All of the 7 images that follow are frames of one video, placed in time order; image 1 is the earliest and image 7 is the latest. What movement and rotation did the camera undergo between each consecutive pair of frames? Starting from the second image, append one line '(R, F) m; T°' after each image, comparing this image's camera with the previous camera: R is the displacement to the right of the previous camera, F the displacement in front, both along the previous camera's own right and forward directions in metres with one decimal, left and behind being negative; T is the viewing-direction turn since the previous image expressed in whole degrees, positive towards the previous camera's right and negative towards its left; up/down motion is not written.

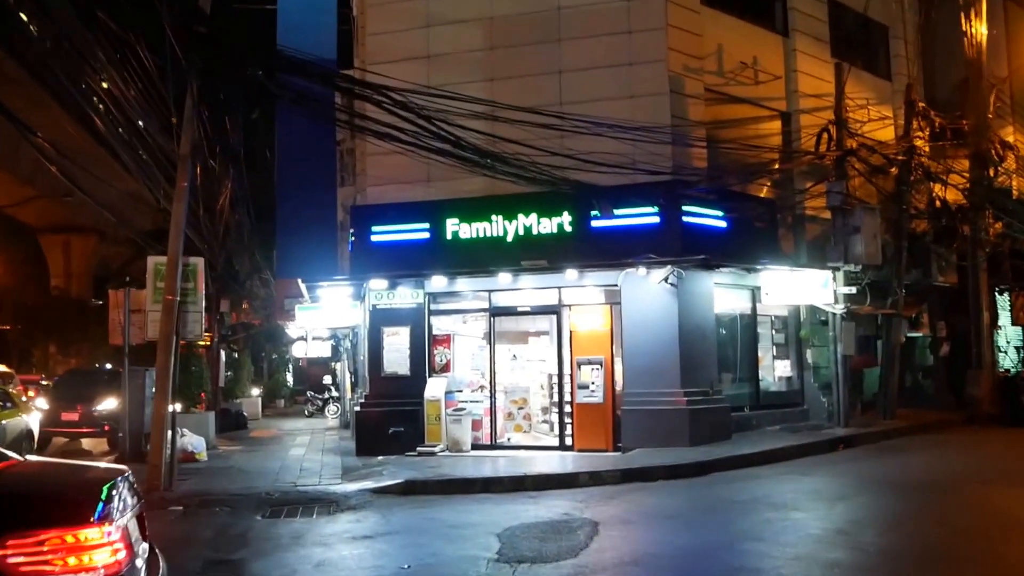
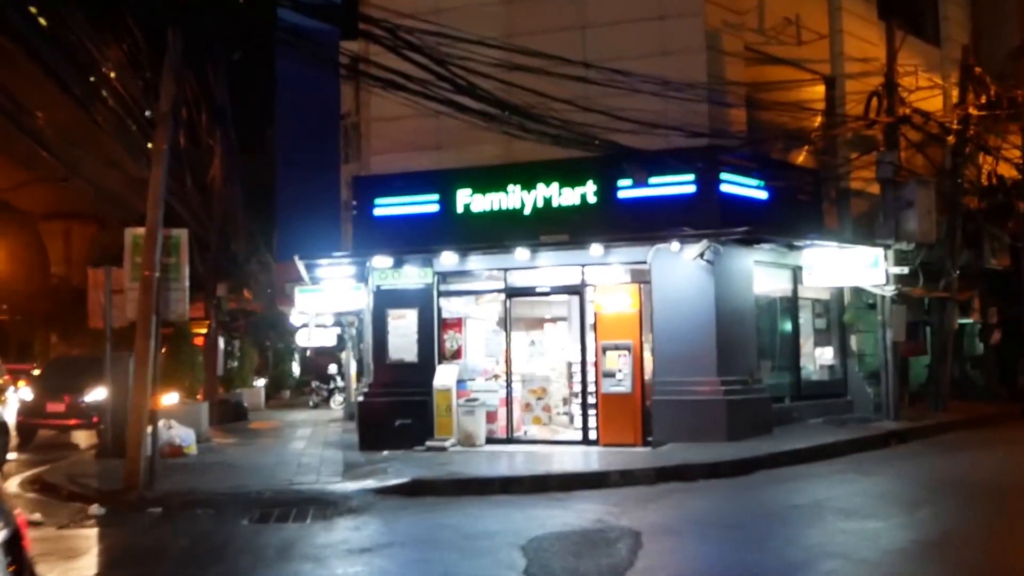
(-0.1, +1.6) m; -1°
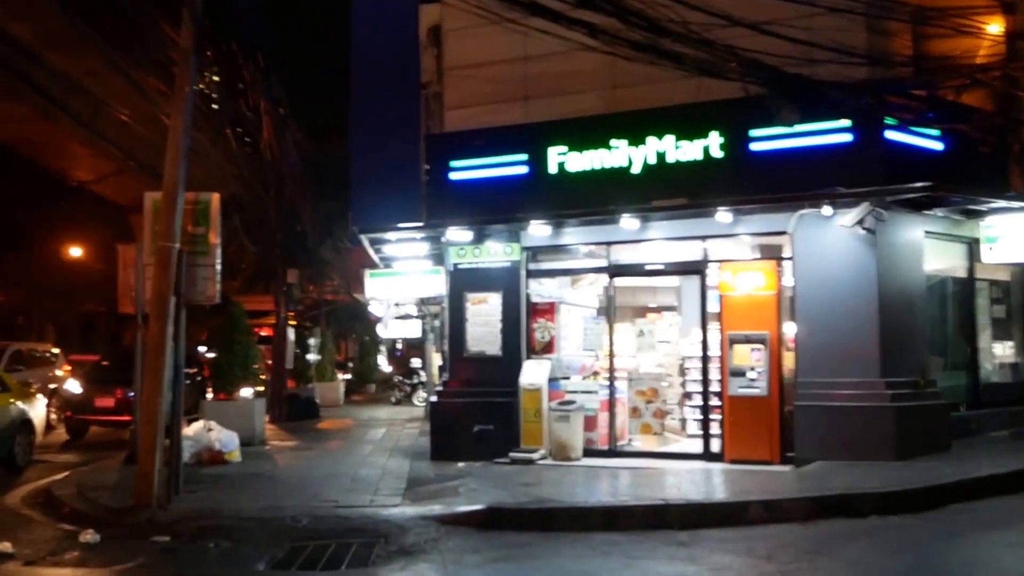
(-0.1, +2.9) m; -5°
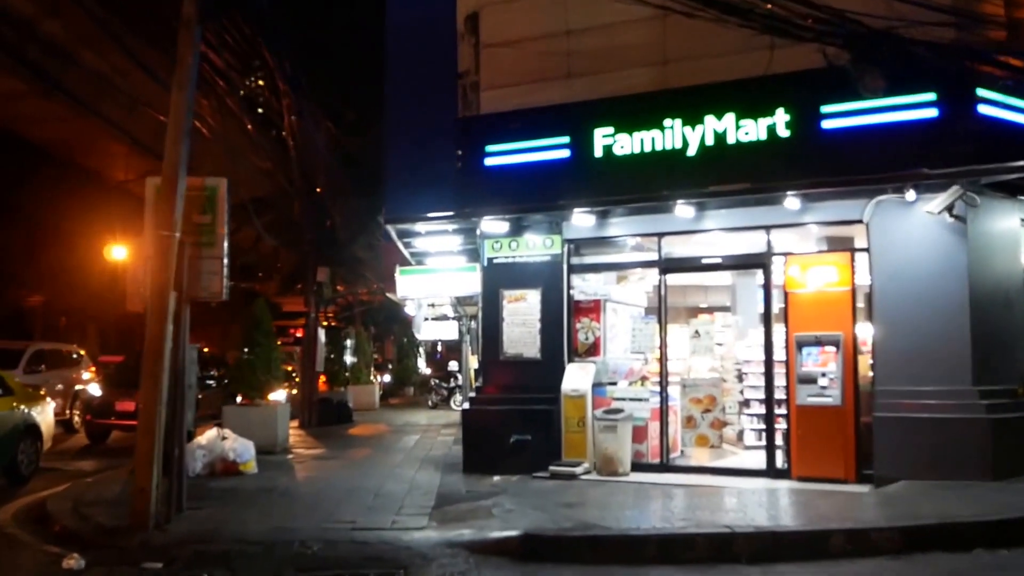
(0.0, +1.2) m; -2°
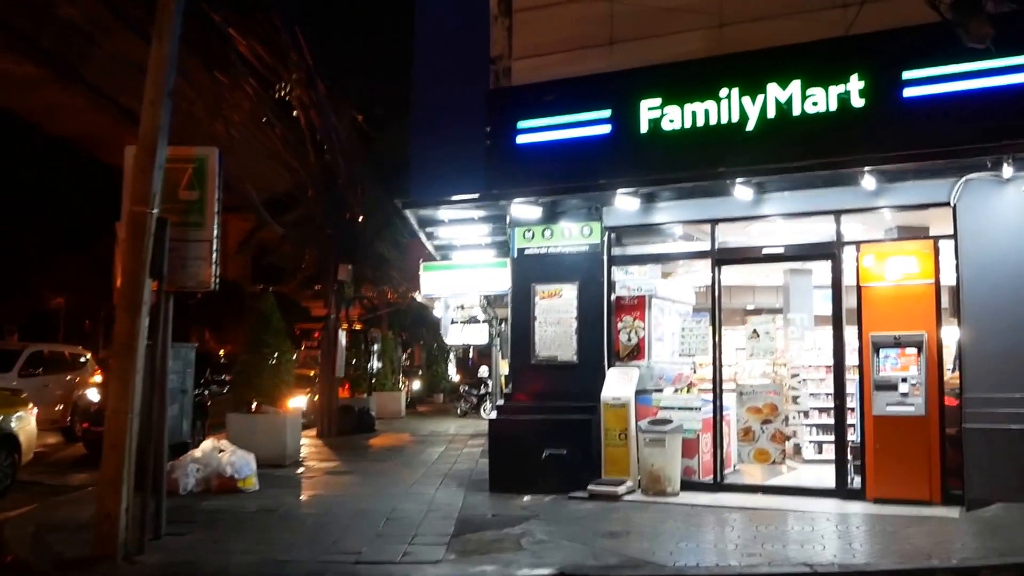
(0.0, +1.4) m; -2°
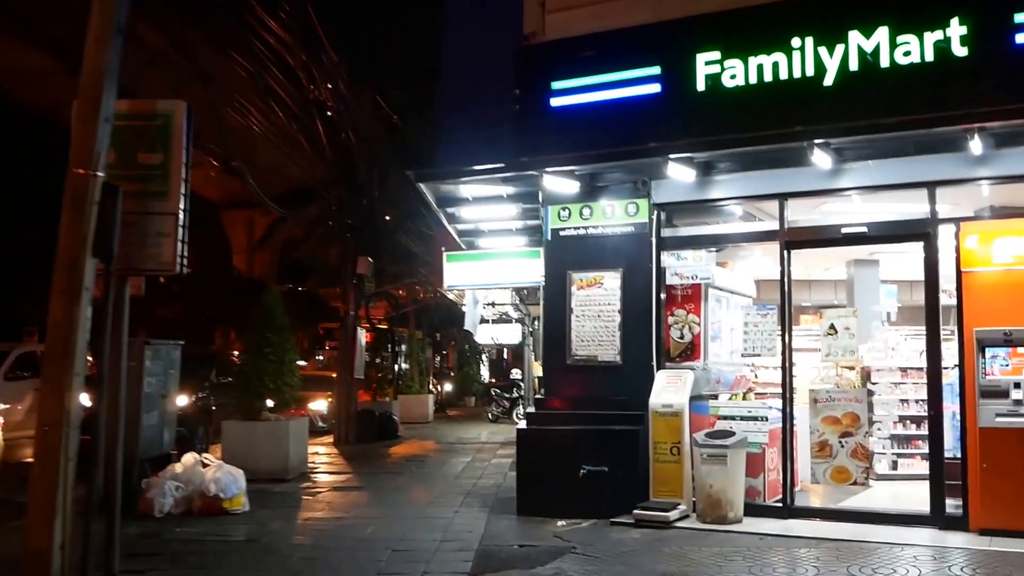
(0.0, +1.6) m; -2°
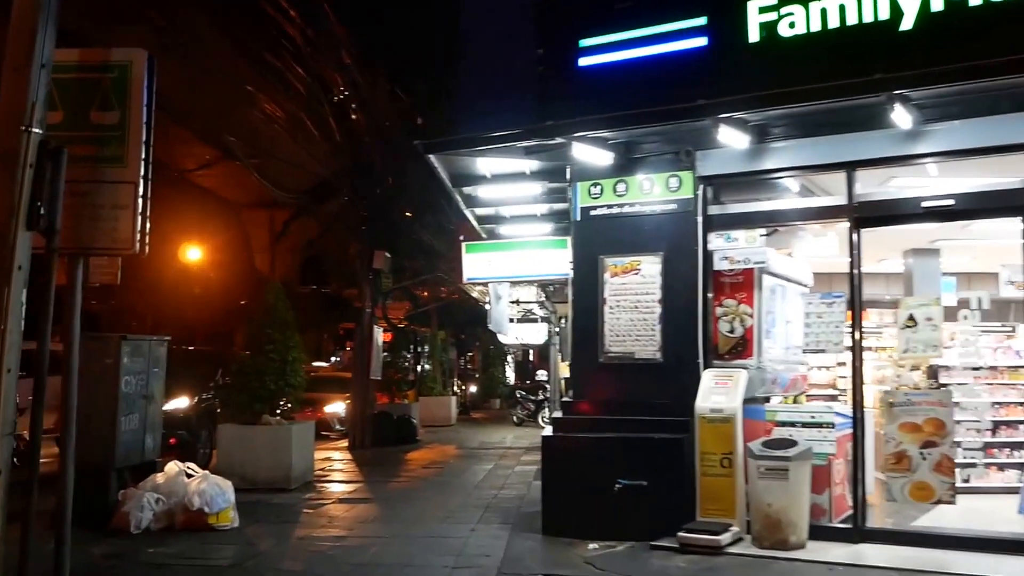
(0.0, +1.2) m; -2°
